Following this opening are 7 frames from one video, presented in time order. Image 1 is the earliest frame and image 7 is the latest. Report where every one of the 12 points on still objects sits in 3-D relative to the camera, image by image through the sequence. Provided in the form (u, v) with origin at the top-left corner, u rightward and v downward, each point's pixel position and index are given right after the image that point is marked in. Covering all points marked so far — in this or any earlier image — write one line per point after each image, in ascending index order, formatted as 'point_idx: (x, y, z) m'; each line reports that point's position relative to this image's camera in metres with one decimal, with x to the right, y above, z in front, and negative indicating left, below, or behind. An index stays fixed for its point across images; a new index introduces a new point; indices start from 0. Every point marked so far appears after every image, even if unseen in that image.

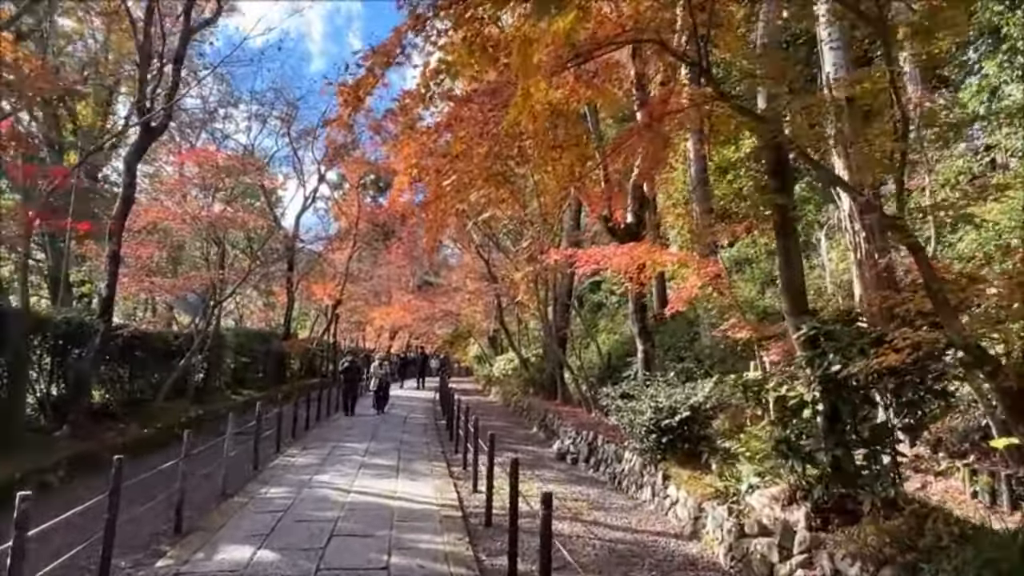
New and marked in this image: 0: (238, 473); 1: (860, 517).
0: (-3.4, -2.3, +9.6) m
1: (+2.3, -1.5, +5.2) m
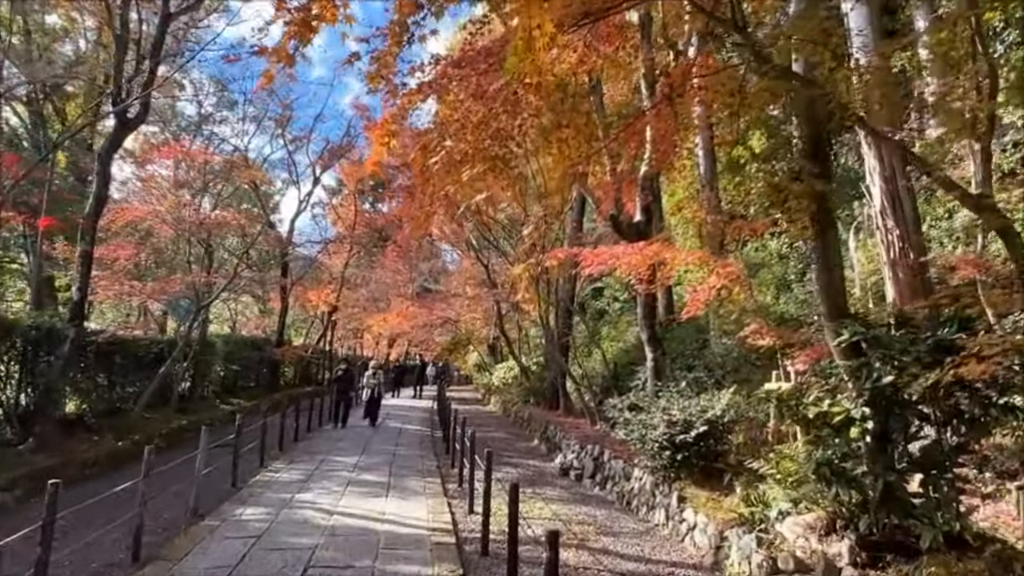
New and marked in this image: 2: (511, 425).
0: (-3.4, -2.3, +8.8) m
1: (+2.3, -1.5, +4.5) m
2: (0.0, -3.4, +19.3) m
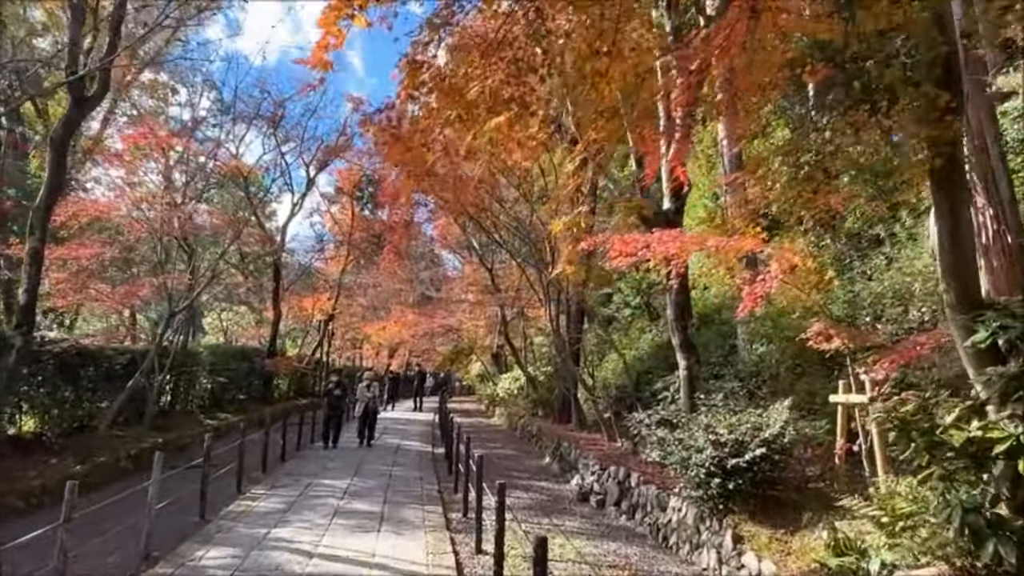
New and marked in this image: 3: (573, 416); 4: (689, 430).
0: (-3.2, -2.3, +7.5) m
1: (+2.4, -1.4, +3.2) m
2: (+0.1, -3.5, +18.0) m
3: (+1.3, -2.7, +16.4) m
4: (+1.6, -1.3, +7.0) m
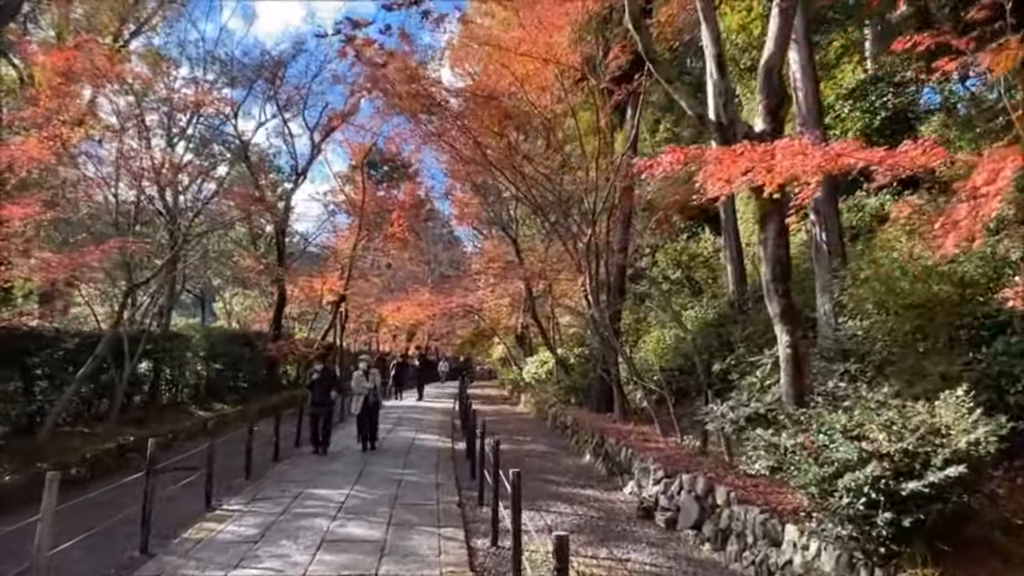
0: (-2.9, -2.0, +5.6) m
1: (+2.6, -1.1, +1.0) m
2: (+0.8, -2.9, +16.0) m
3: (+1.8, -2.1, +14.3) m
4: (+1.9, -0.9, +4.9) m
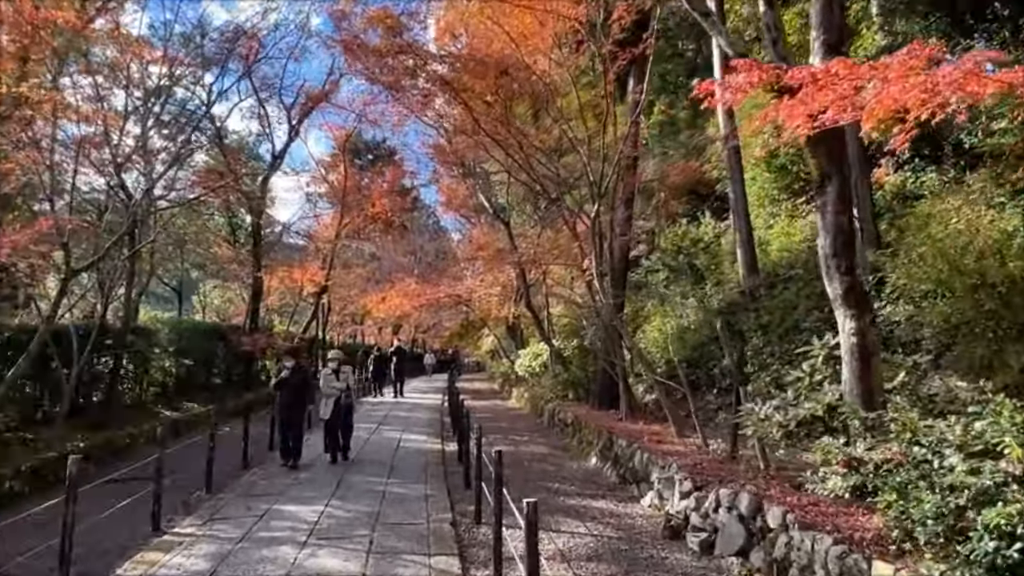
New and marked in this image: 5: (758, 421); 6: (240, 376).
0: (-2.8, -1.9, +4.4) m
1: (+2.8, -1.0, 0.0) m
2: (+0.6, -2.7, +14.9) m
3: (+1.7, -1.9, +13.2) m
4: (+2.0, -0.8, +3.8) m
5: (+1.9, -1.0, +5.9) m
6: (-6.5, -2.1, +18.8) m
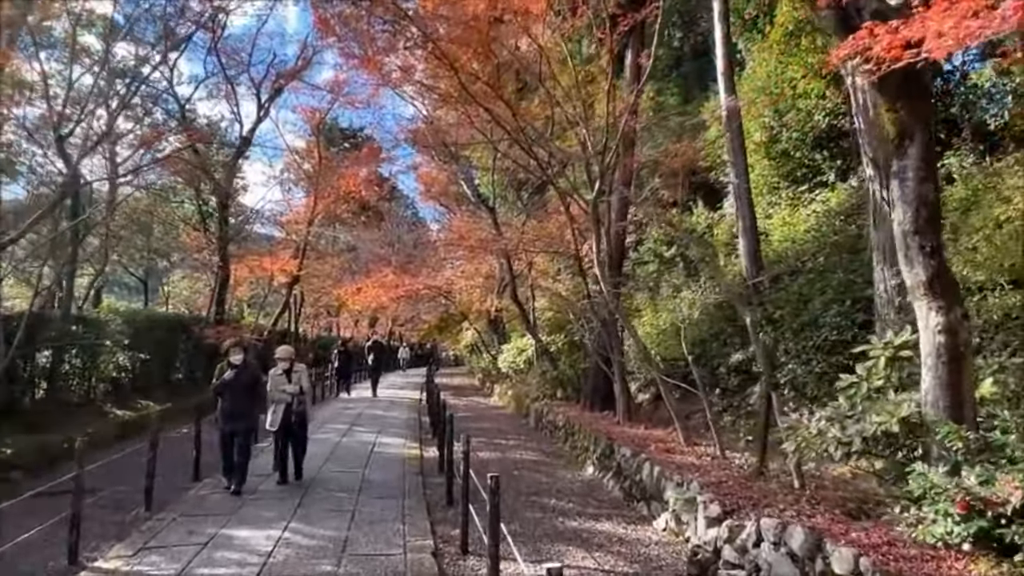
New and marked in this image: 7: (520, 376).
0: (-2.8, -1.7, +3.3) m
1: (+2.9, -1.0, -1.0) m
2: (+0.3, -2.5, +13.8) m
3: (+1.5, -1.7, +12.2) m
4: (+2.0, -0.7, +2.8) m
5: (+1.9, -0.9, +4.9) m
6: (-6.9, -1.8, +17.6) m
7: (+0.2, -2.0, +17.8) m
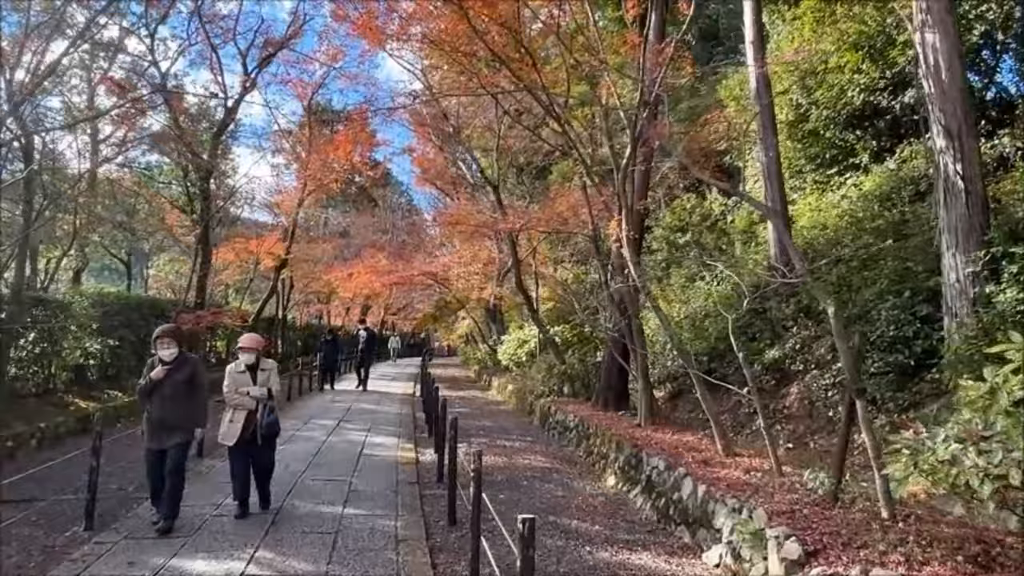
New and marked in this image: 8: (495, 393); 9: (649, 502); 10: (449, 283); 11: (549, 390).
0: (-2.7, -1.6, +2.1) m
1: (+3.1, -1.0, -2.1) m
2: (+0.4, -2.3, +12.7) m
3: (+1.6, -1.6, +11.0) m
4: (+2.2, -0.6, +1.6) m
5: (+2.0, -0.8, +3.8) m
6: (-6.9, -1.5, +16.3) m
7: (+0.2, -1.7, +16.6) m
8: (-0.5, -2.6, +19.5) m
9: (+1.2, -1.8, +6.5) m
10: (-1.5, +0.2, +18.9) m
11: (+0.6, -1.8, +13.9) m
